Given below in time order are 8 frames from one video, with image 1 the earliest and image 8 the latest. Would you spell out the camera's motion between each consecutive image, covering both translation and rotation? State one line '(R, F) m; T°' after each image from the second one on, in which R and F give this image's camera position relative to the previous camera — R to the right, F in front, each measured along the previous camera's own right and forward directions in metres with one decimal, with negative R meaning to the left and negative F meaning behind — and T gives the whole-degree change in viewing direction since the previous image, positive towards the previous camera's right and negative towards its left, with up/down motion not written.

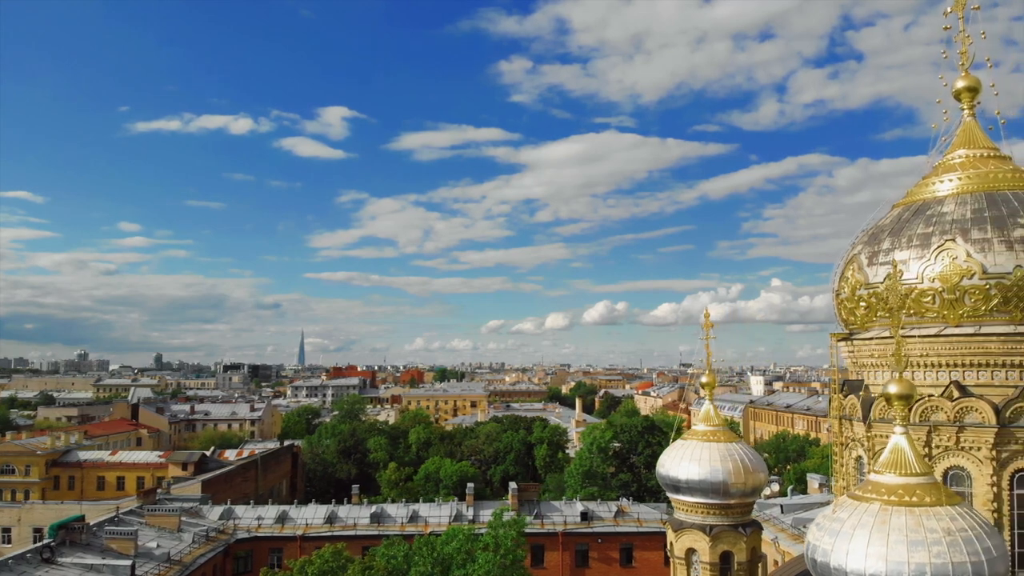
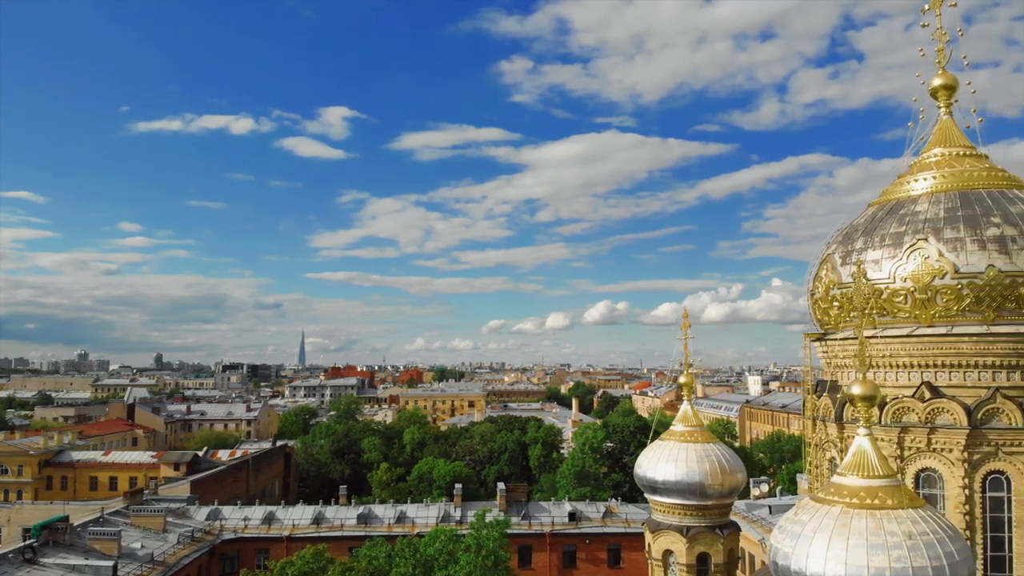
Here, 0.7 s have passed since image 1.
(+0.5, +0.1) m; 0°
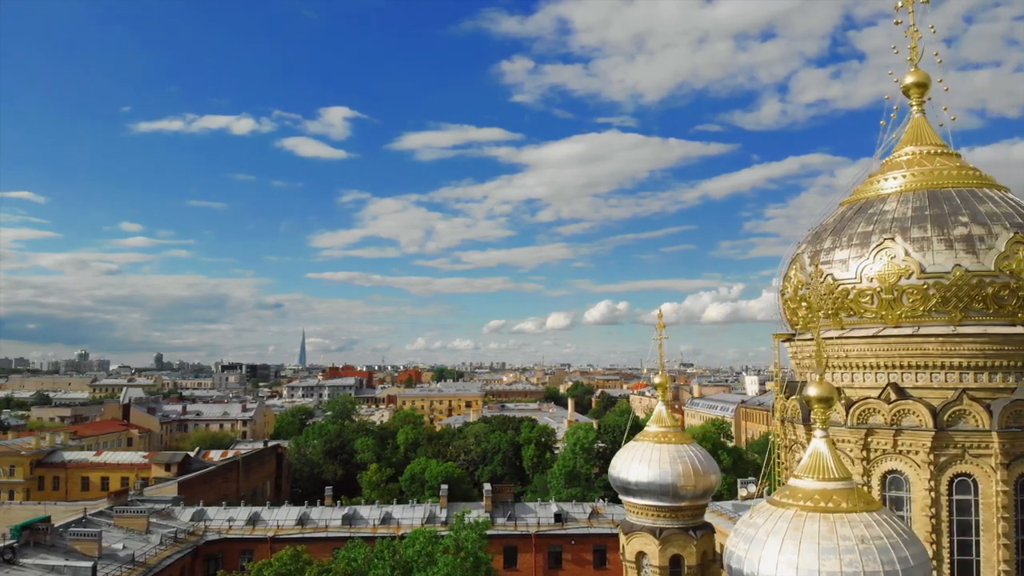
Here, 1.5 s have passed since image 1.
(+0.5, +0.1) m; 0°
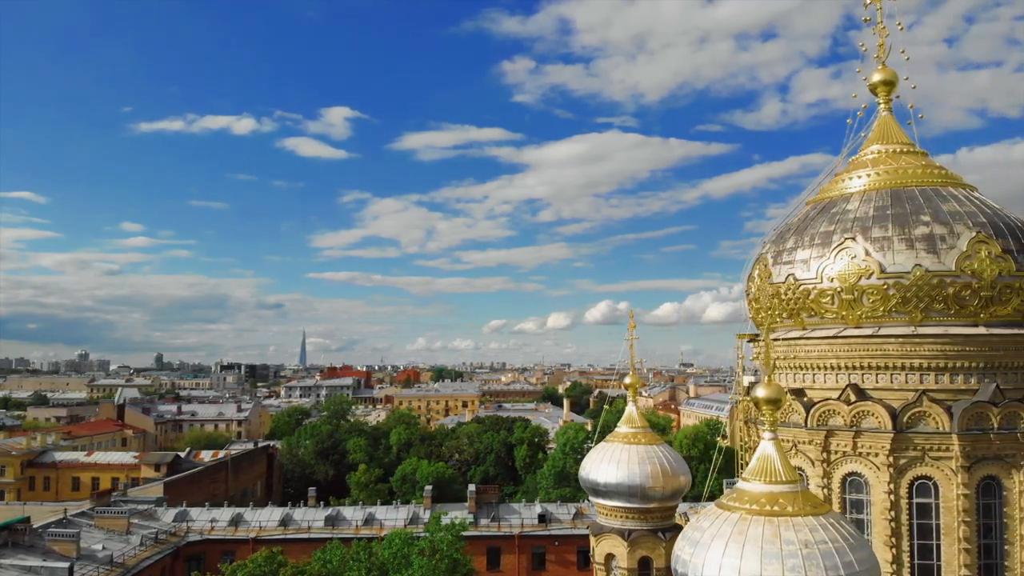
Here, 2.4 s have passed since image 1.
(+0.6, +0.1) m; 0°
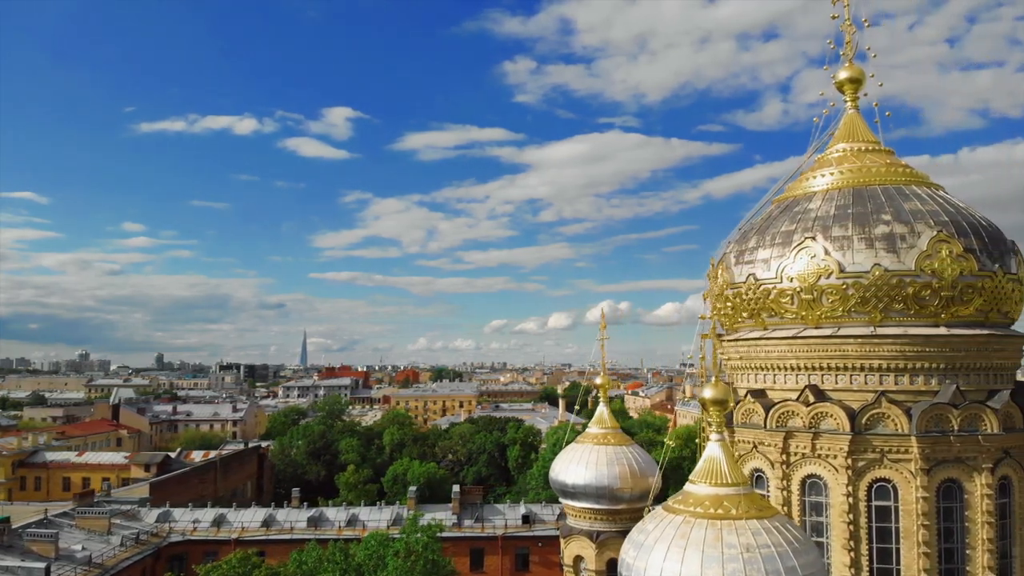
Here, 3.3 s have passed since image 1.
(+0.6, +0.1) m; 0°
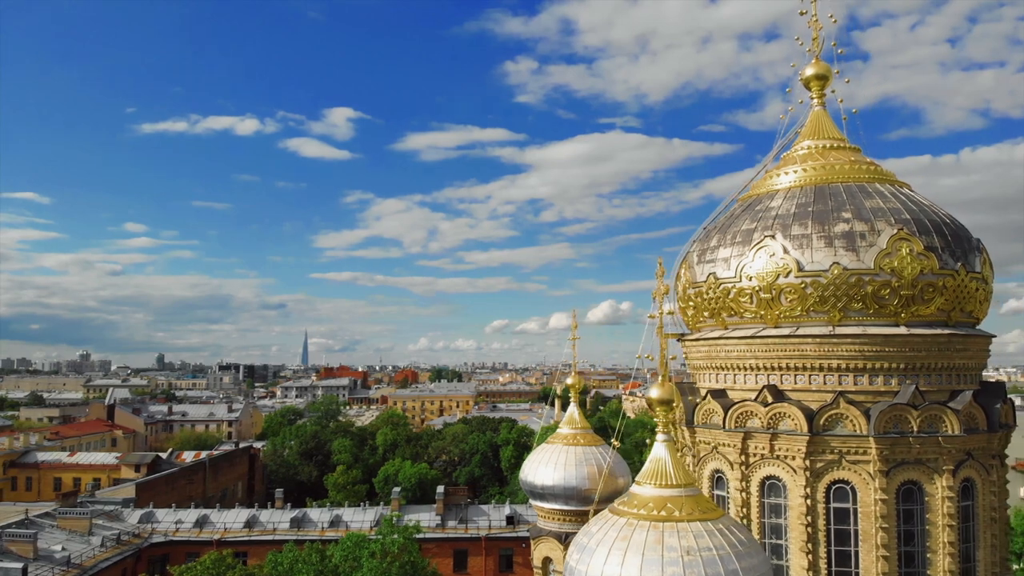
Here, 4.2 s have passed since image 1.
(+0.6, +0.1) m; 0°
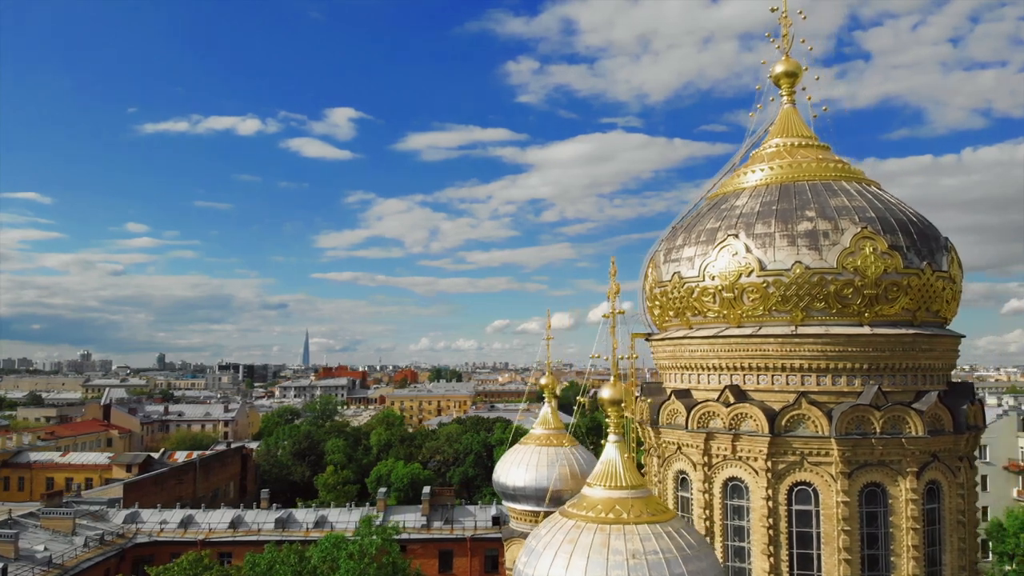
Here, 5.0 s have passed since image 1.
(+0.5, +0.1) m; 0°
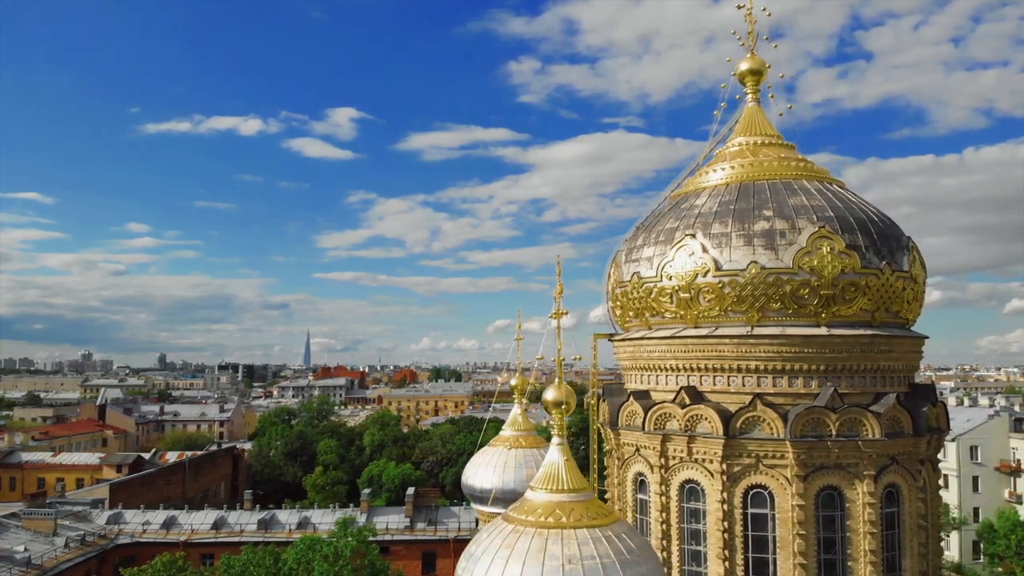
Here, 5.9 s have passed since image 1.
(+0.6, +0.1) m; 0°
